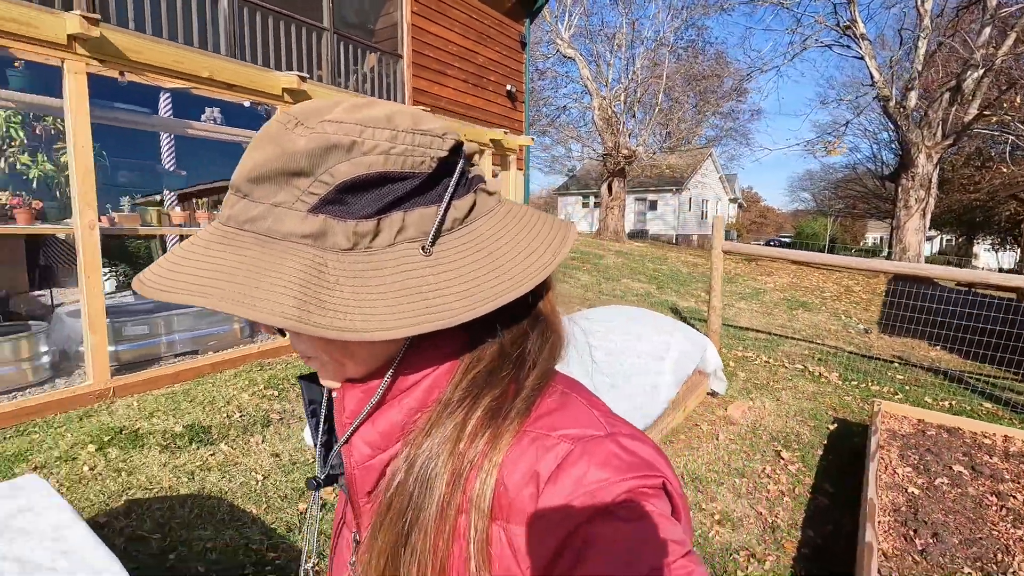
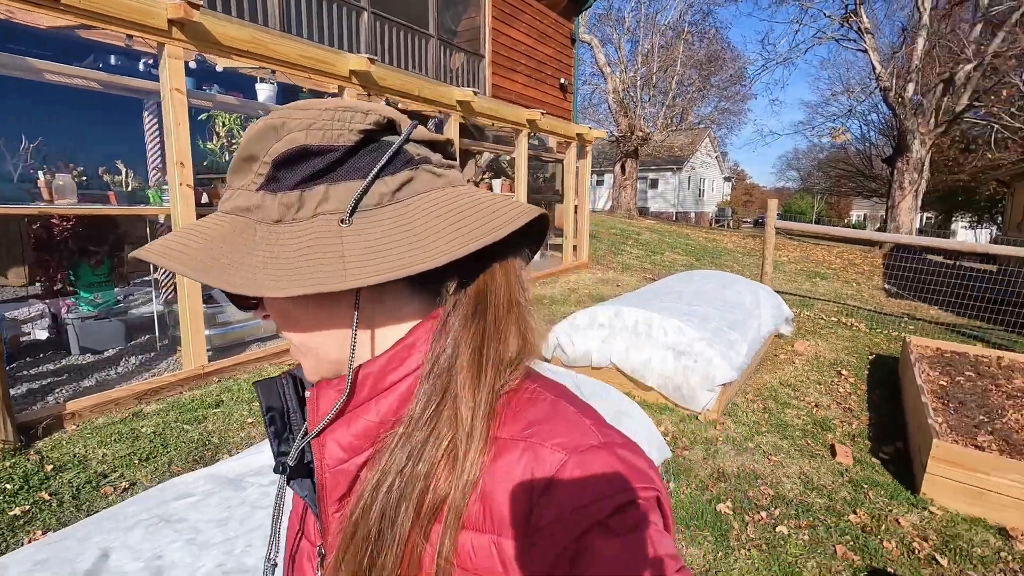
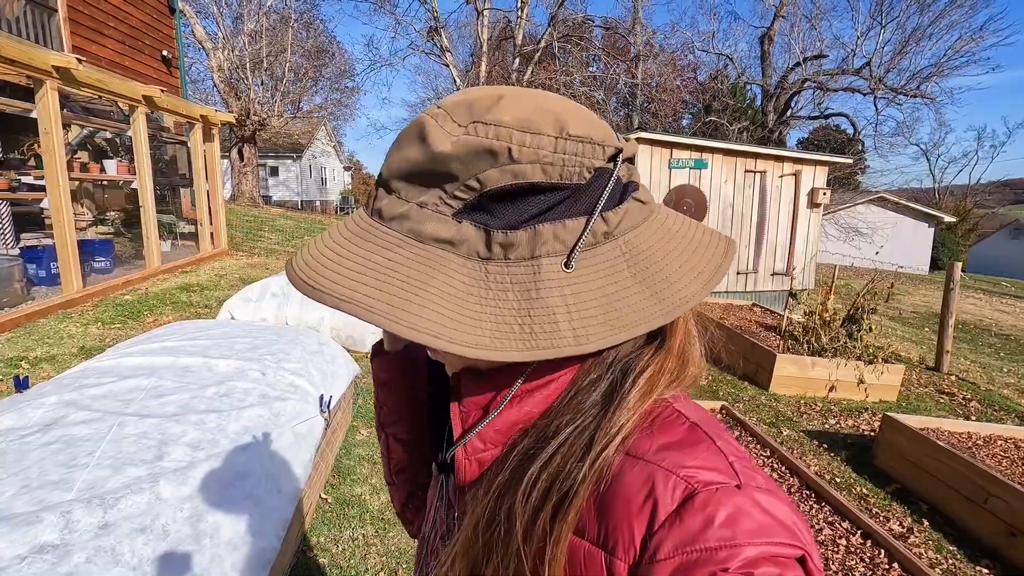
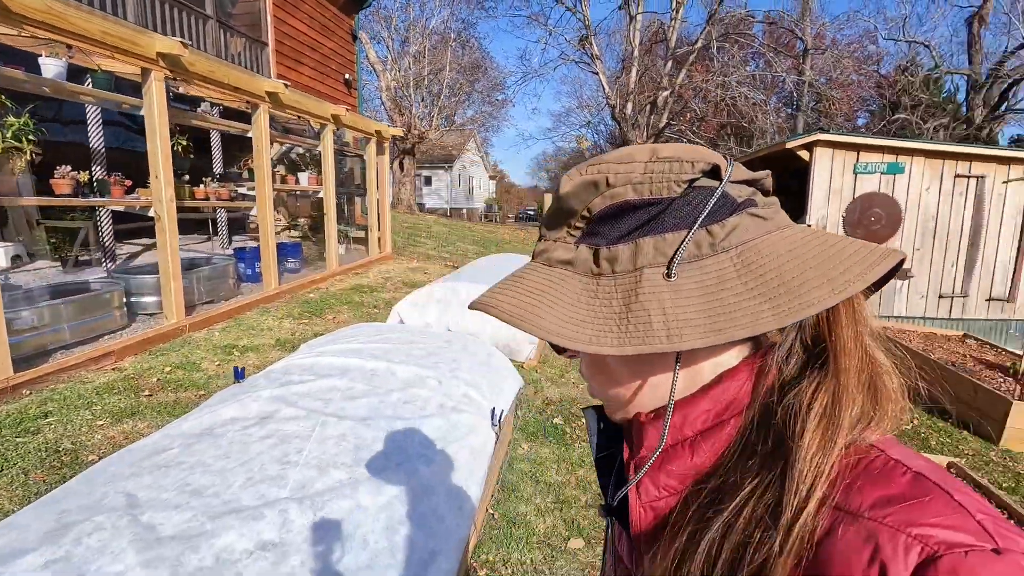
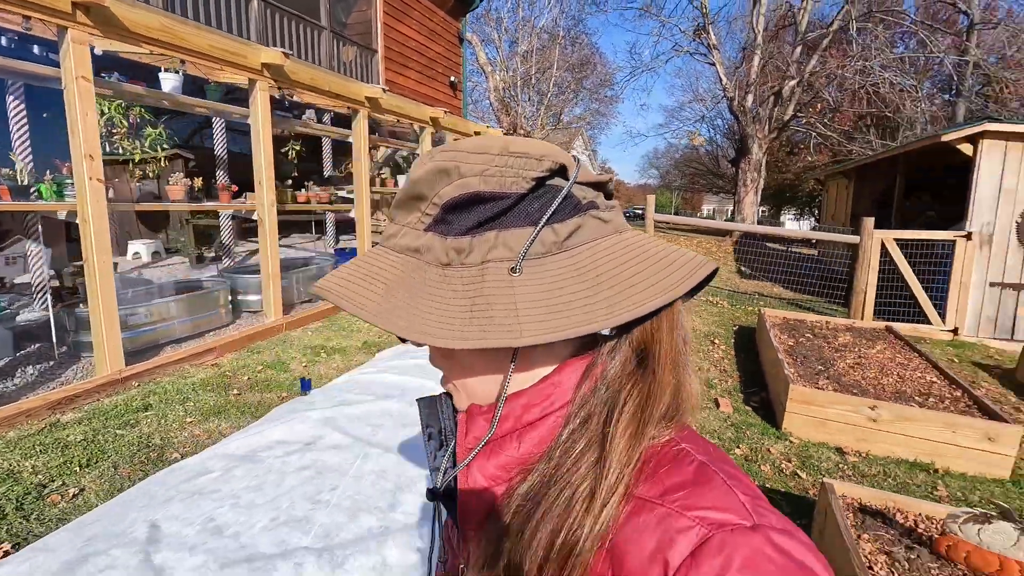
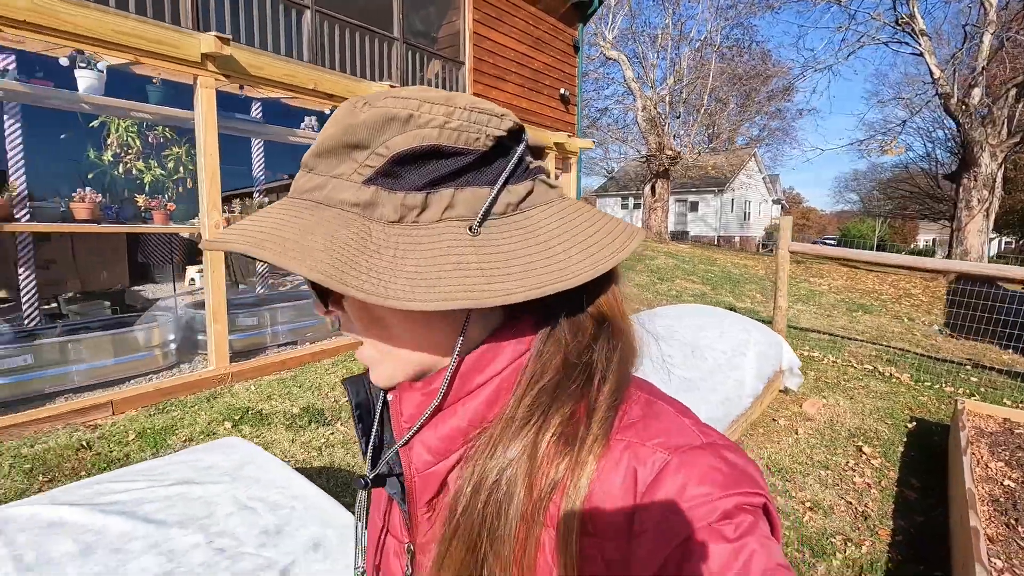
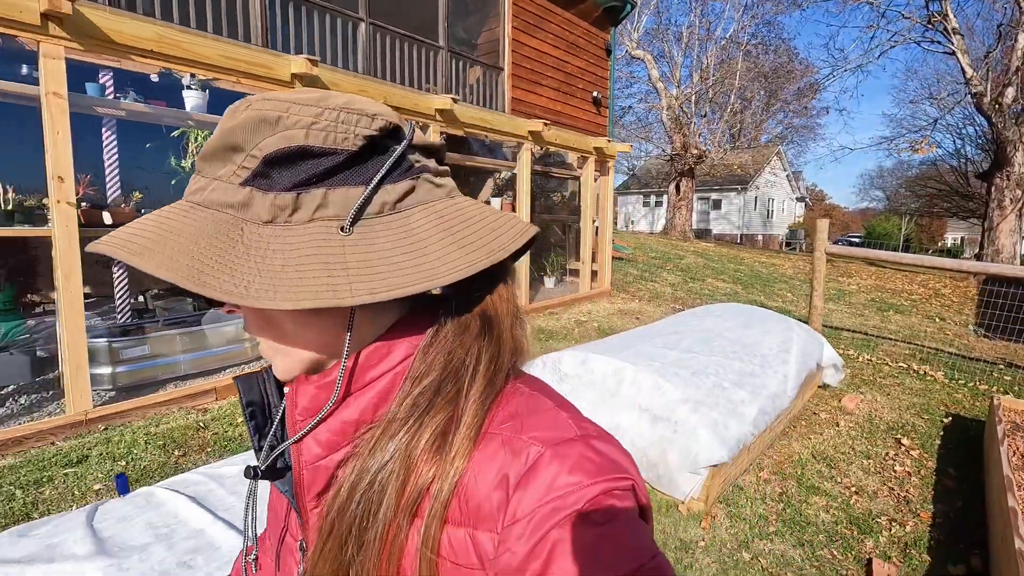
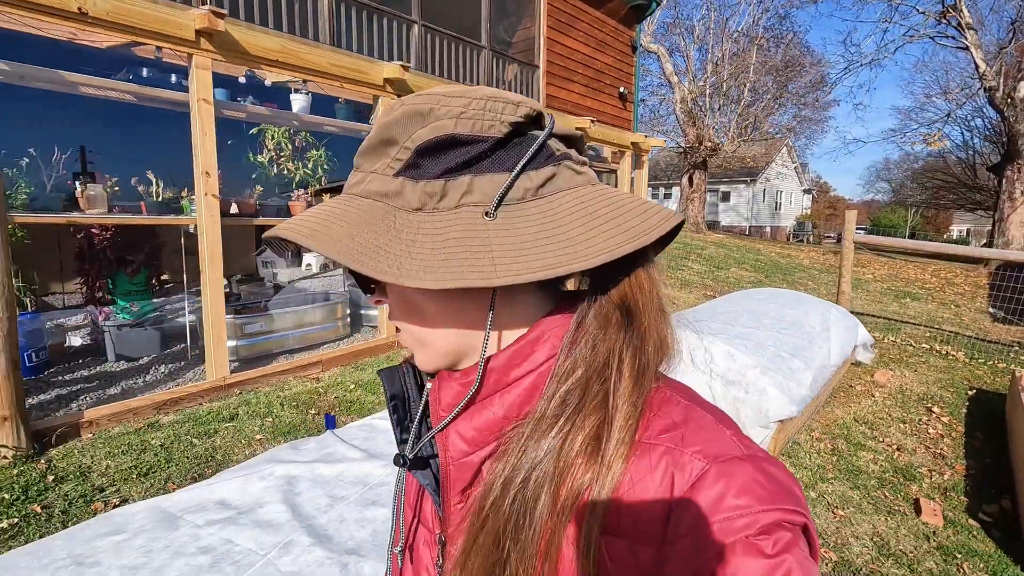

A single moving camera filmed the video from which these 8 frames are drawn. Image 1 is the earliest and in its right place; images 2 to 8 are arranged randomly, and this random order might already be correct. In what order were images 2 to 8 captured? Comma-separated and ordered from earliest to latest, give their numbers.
6, 7, 8, 2, 5, 4, 3
